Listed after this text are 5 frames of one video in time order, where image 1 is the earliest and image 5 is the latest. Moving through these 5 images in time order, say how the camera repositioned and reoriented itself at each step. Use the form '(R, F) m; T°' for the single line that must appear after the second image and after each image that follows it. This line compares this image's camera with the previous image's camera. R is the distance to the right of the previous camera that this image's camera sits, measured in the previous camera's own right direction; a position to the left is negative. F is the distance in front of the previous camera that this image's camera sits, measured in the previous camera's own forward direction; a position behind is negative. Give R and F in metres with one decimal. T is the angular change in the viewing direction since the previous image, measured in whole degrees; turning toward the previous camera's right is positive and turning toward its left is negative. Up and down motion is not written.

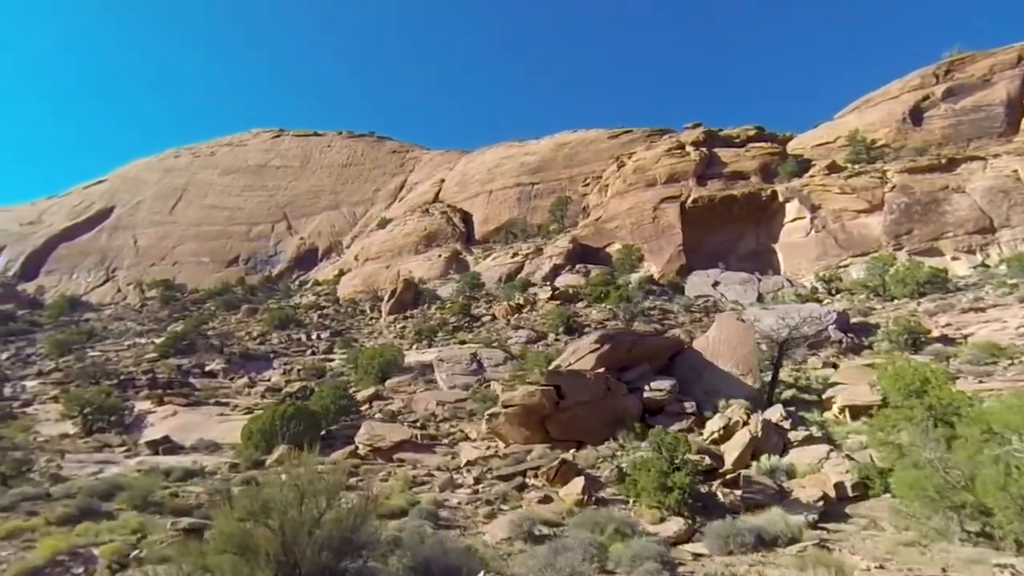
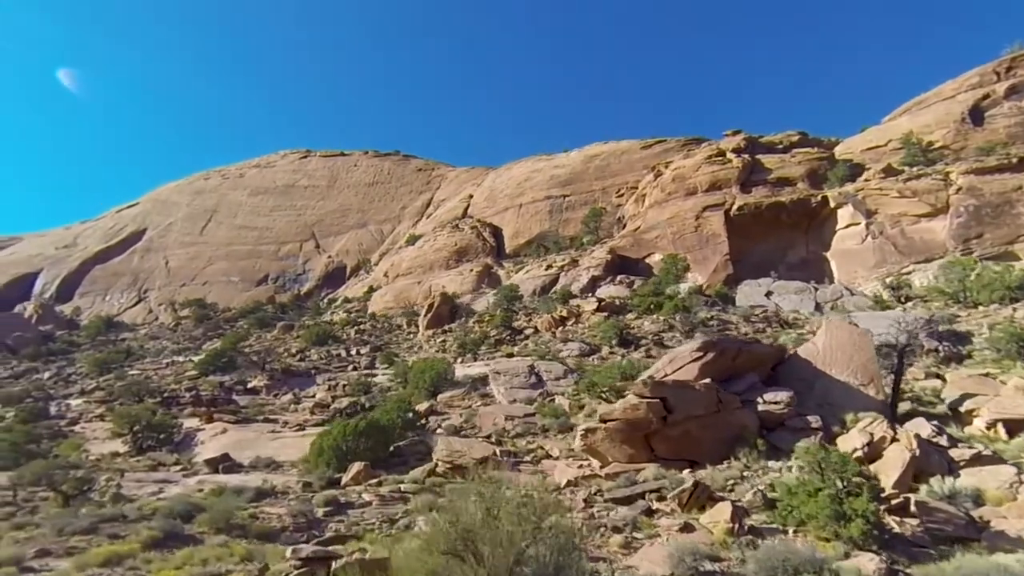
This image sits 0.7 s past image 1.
(-1.2, +0.7) m; -2°
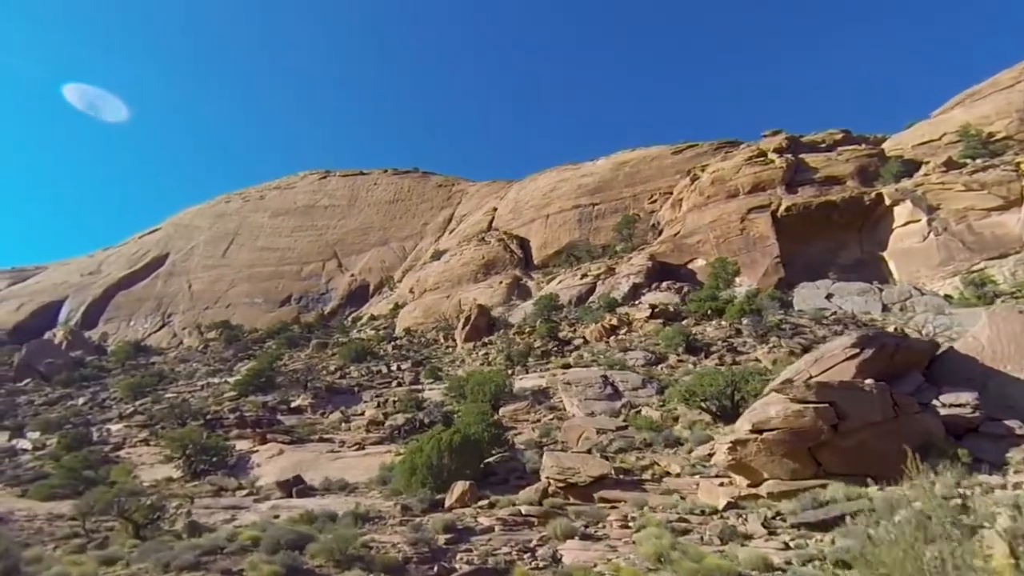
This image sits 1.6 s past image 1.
(-1.6, +0.9) m; -1°
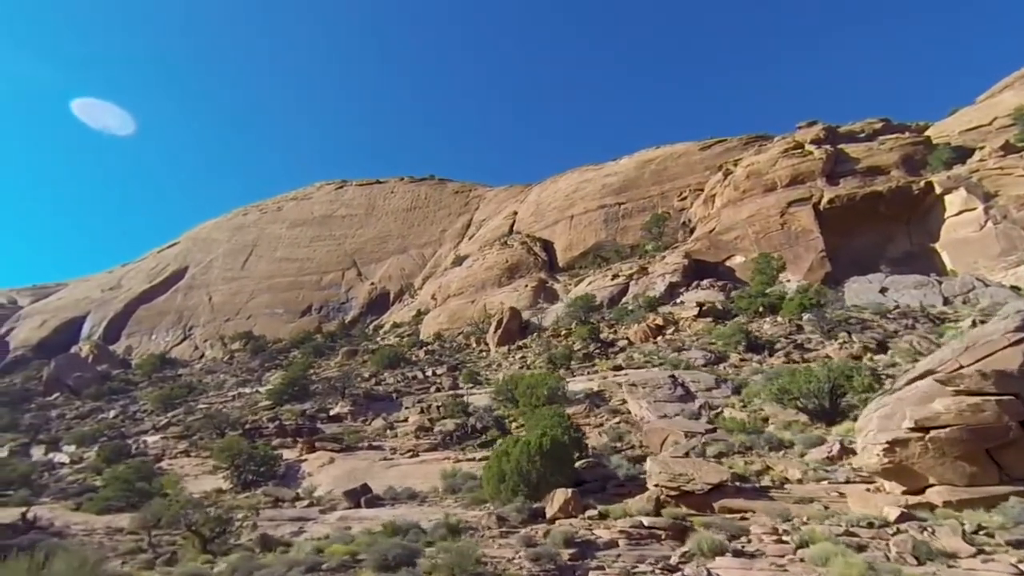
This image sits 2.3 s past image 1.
(-1.3, +0.7) m; -1°
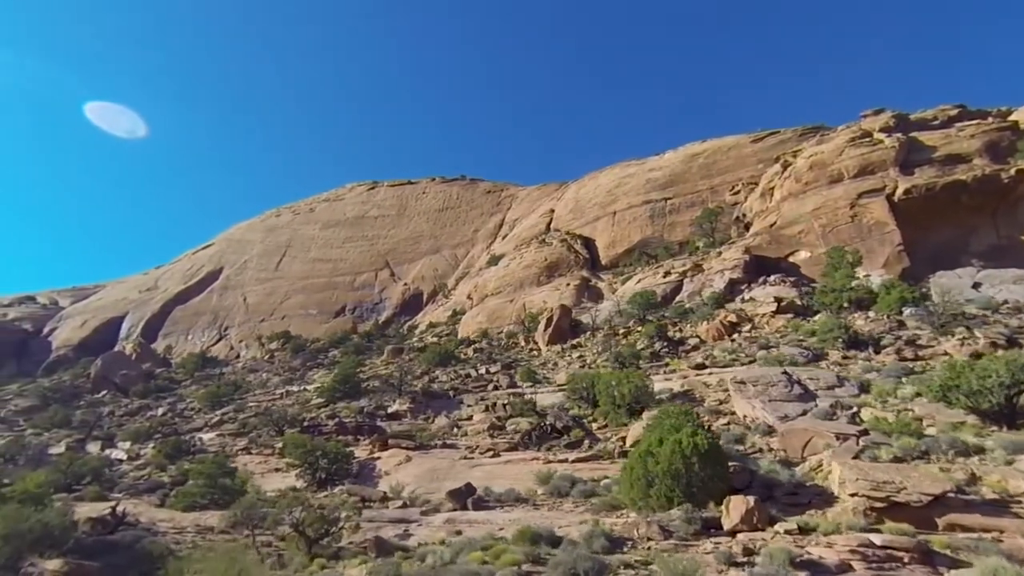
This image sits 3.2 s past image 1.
(-1.8, +1.0) m; -2°
